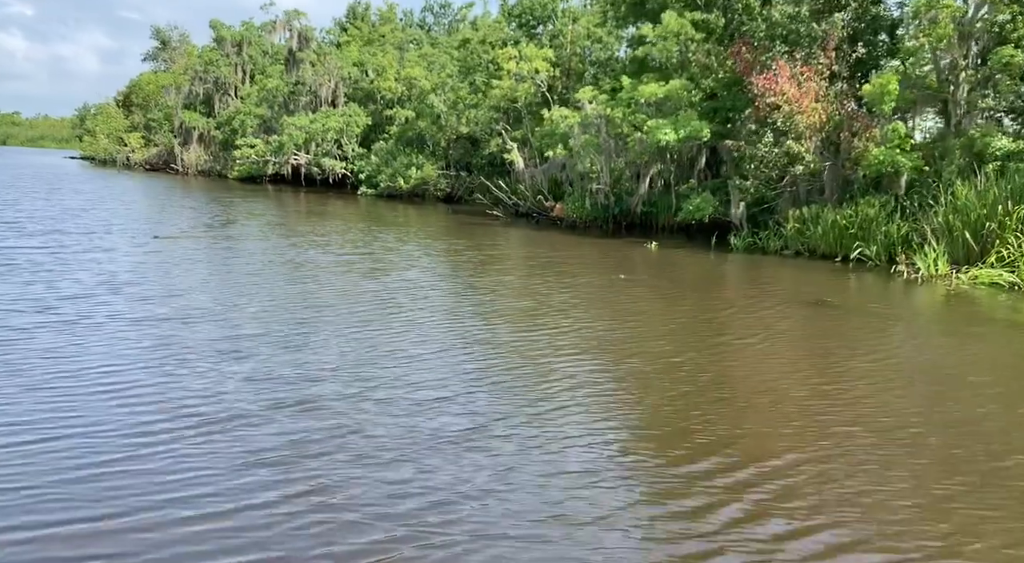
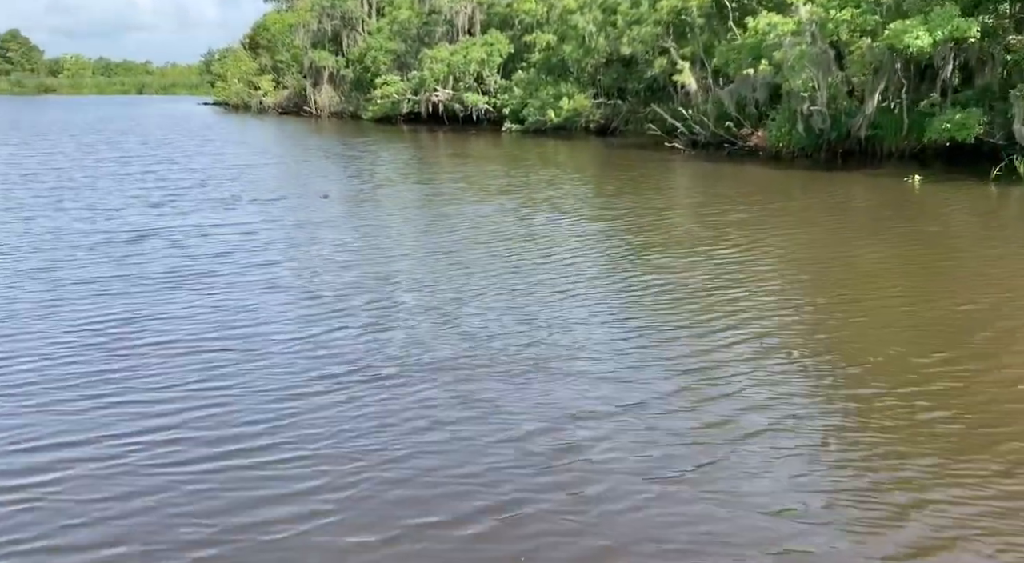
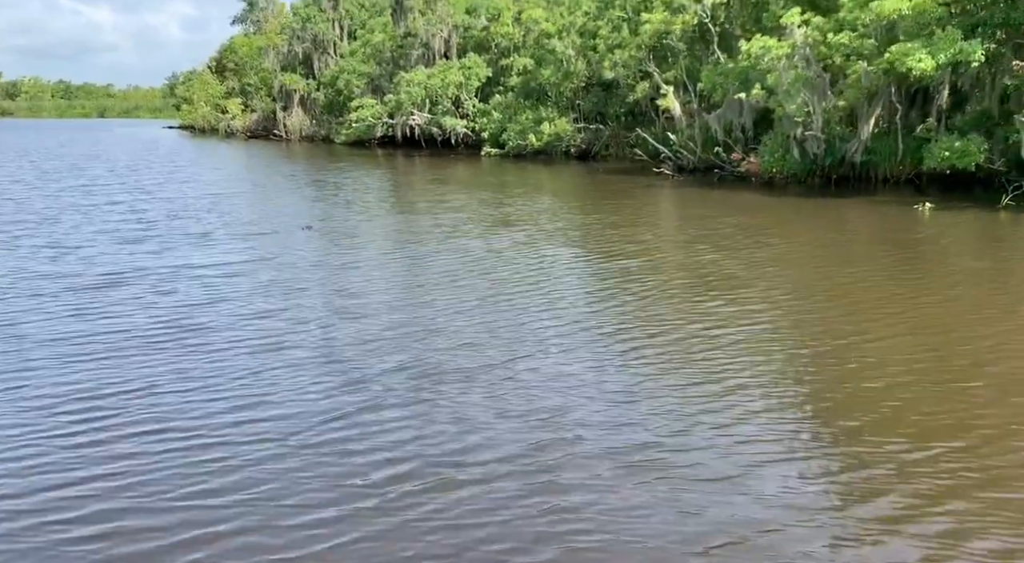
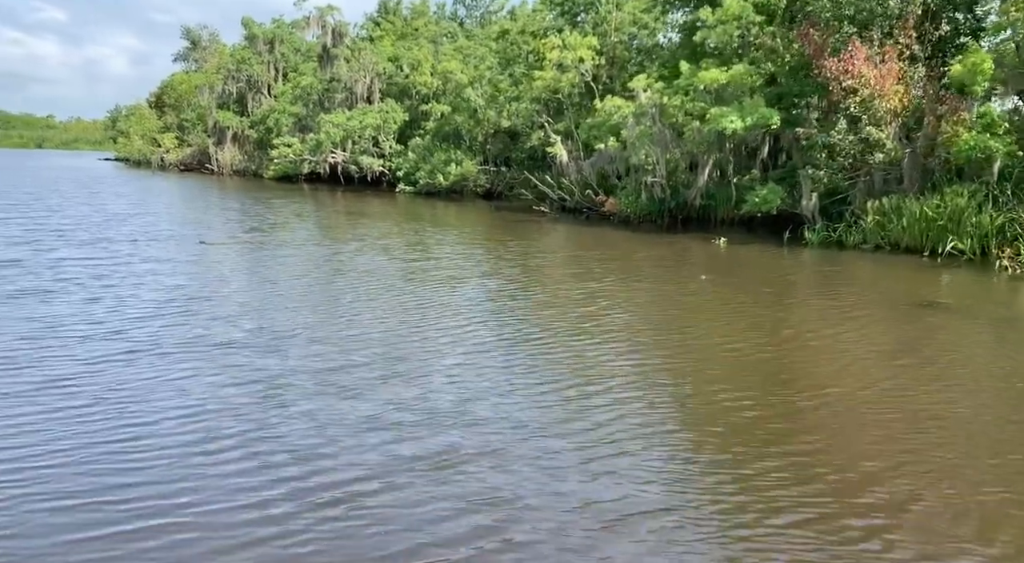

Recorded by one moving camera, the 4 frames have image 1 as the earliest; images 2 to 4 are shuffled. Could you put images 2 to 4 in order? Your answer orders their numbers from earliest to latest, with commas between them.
4, 2, 3
